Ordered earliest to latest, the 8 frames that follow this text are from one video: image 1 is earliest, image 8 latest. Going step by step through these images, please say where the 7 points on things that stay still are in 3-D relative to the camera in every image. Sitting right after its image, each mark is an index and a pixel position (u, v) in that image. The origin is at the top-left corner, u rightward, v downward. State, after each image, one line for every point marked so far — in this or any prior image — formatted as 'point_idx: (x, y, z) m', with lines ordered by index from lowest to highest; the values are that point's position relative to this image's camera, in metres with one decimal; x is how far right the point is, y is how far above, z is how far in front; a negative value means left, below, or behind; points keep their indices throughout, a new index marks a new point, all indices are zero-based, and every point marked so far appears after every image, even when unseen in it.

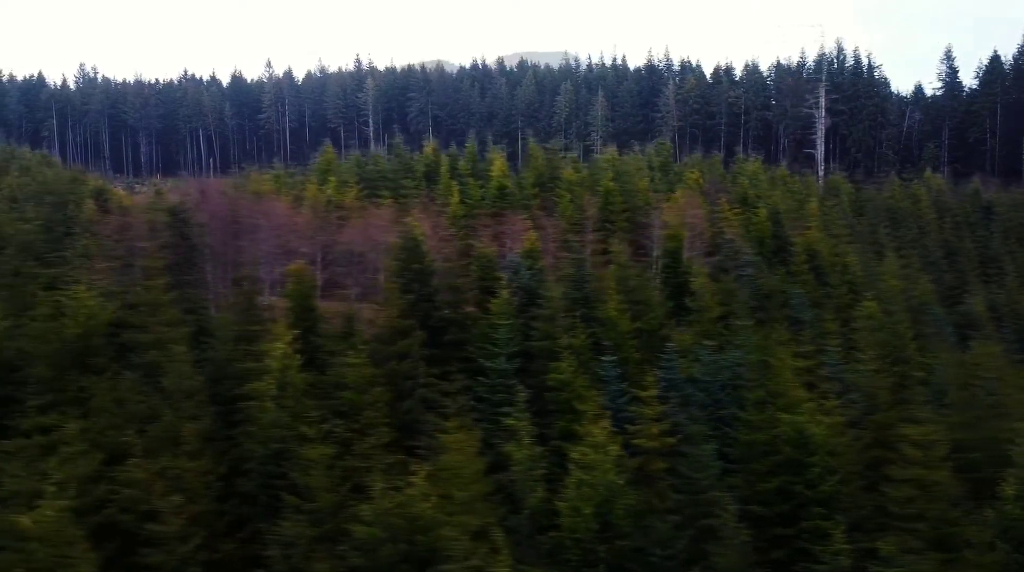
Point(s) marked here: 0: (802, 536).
0: (+7.1, -6.2, +18.2) m
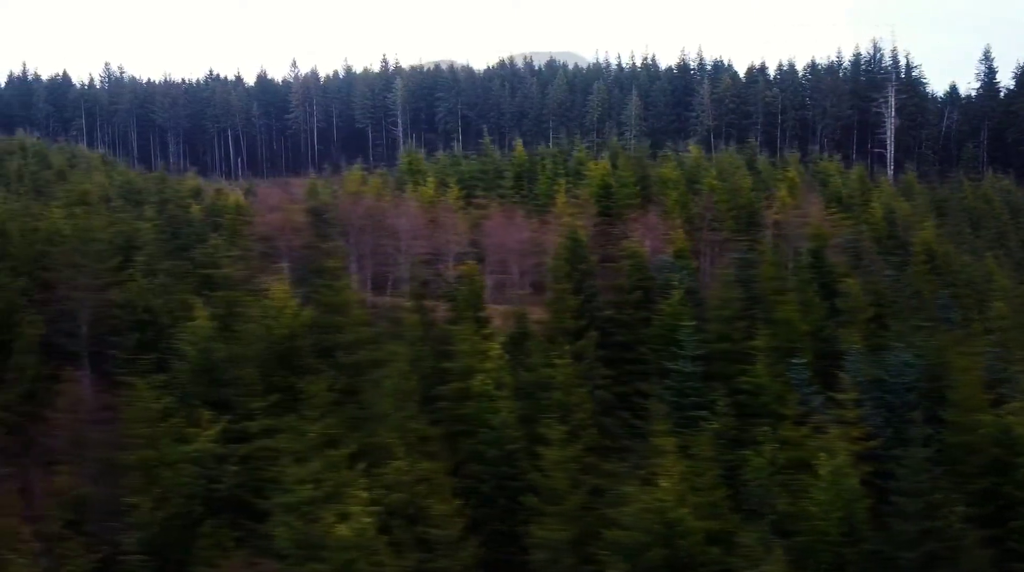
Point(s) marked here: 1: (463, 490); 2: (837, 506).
0: (+12.3, -6.2, +18.0) m
1: (-1.1, -4.6, +16.3) m
2: (+7.1, -4.8, +15.9) m
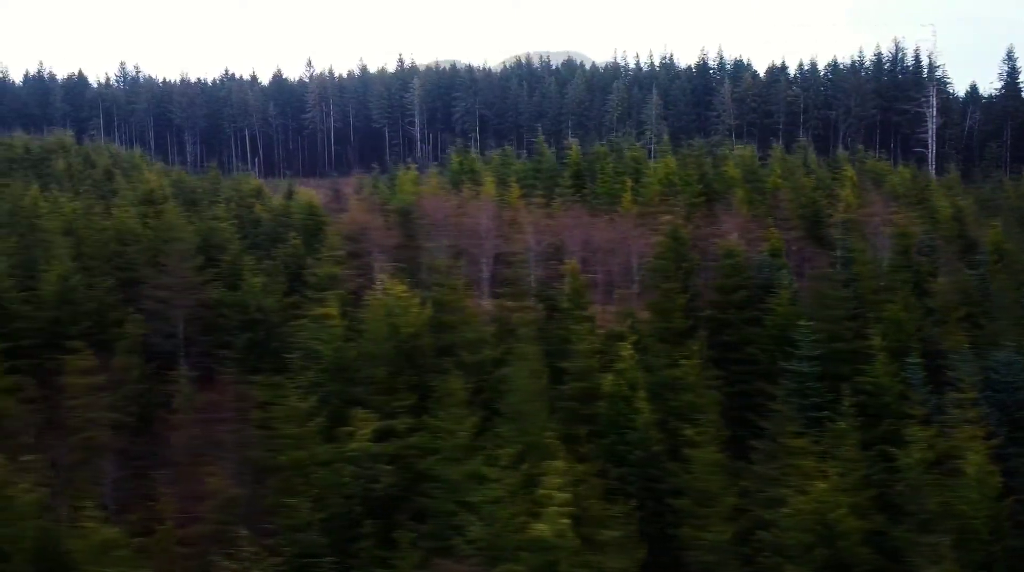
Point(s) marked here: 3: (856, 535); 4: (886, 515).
0: (+15.5, -6.1, +18.0) m
1: (+2.1, -4.5, +16.2) m
2: (+10.3, -4.7, +15.9) m
3: (+7.0, -5.1, +14.9) m
4: (+8.3, -5.1, +16.4) m
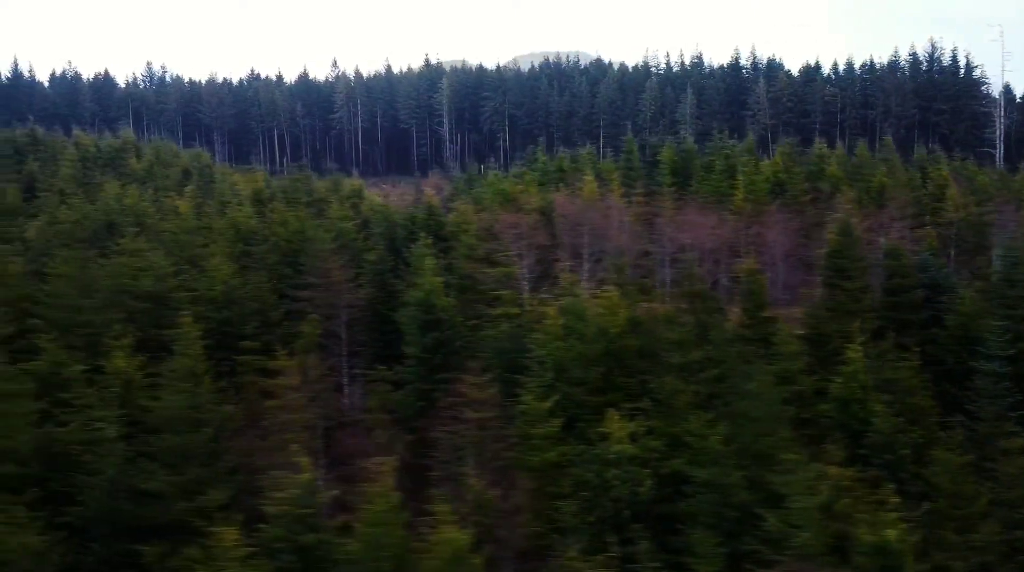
0: (+20.7, -6.1, +17.8) m
1: (+7.3, -4.5, +16.0) m
2: (+15.5, -4.7, +15.7) m
3: (+12.3, -5.0, +14.7) m
4: (+13.6, -5.1, +16.1) m
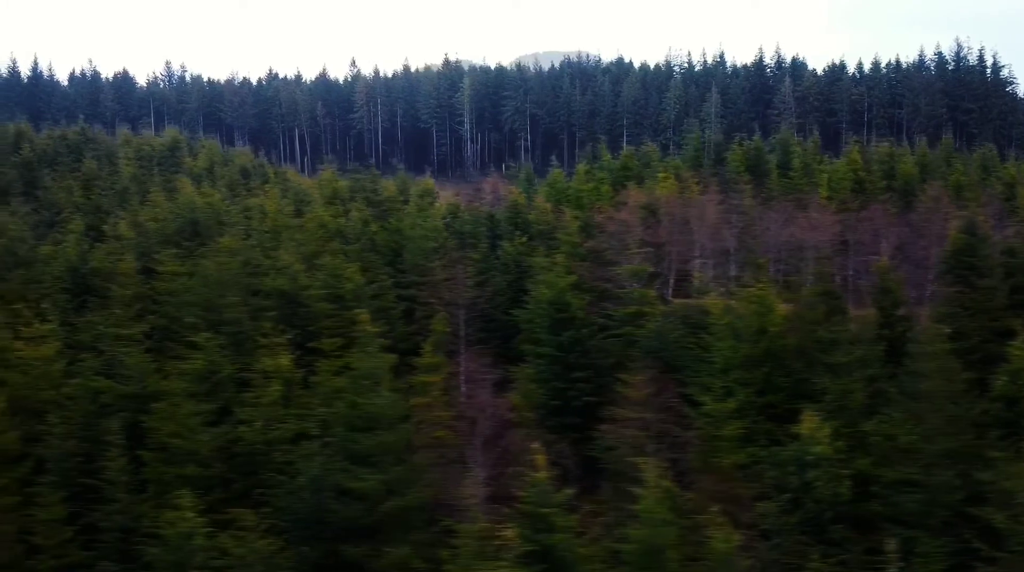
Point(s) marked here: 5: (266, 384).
0: (+24.5, -6.0, +17.7) m
1: (+11.1, -4.4, +15.8) m
2: (+19.3, -4.6, +15.5) m
3: (+16.1, -5.0, +14.5) m
4: (+17.4, -5.0, +16.0) m
5: (-5.5, -2.2, +16.6) m
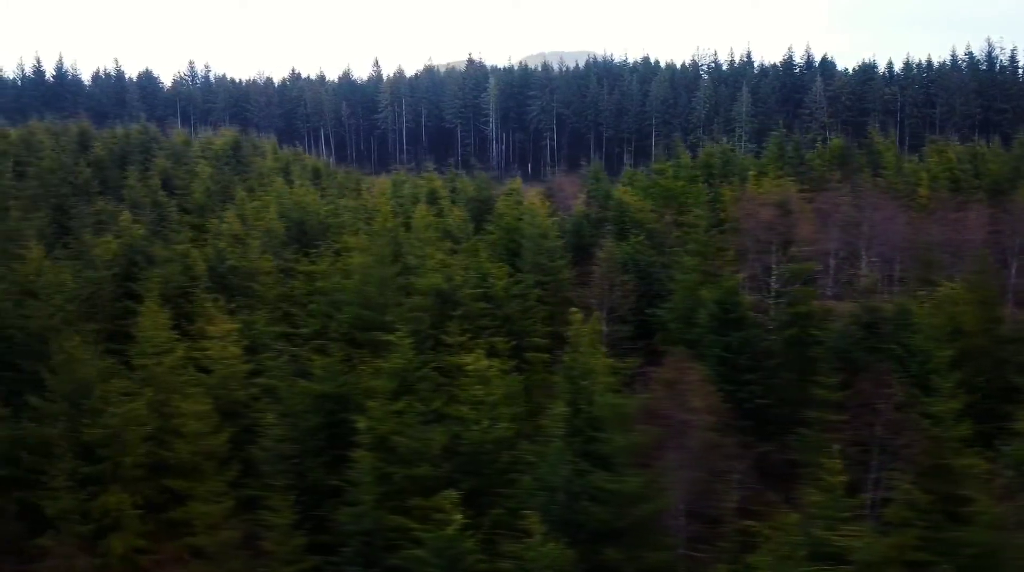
0: (+29.1, -6.0, +17.7) m
1: (+15.7, -4.4, +15.6) m
2: (+23.9, -4.6, +15.4) m
3: (+20.7, -4.9, +14.4) m
4: (+22.0, -4.9, +15.9) m
5: (-0.9, -2.2, +16.4) m
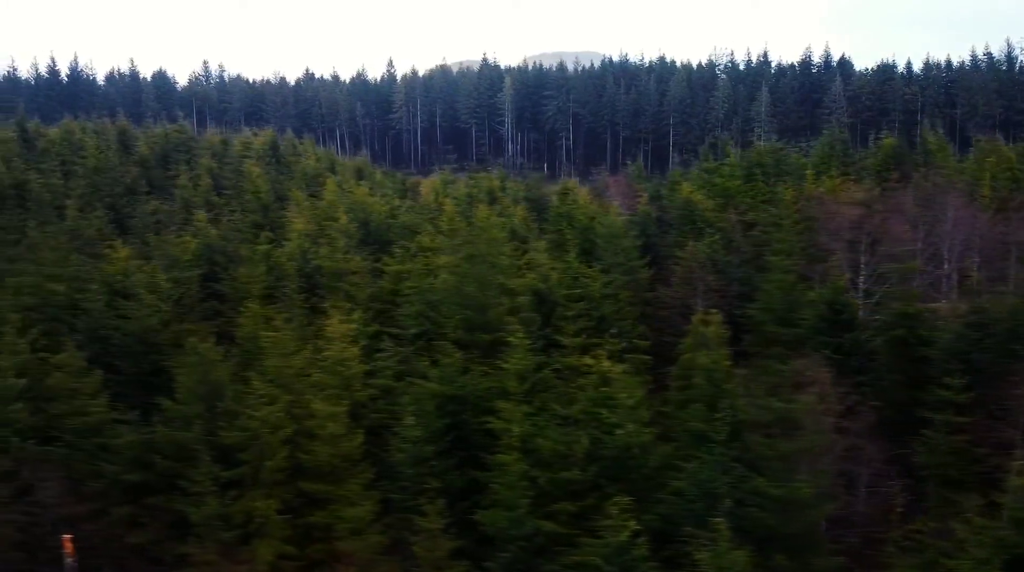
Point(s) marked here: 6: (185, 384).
0: (+32.0, -5.9, +17.5) m
1: (+18.6, -4.4, +15.4) m
2: (+26.8, -4.6, +15.3) m
3: (+23.5, -4.9, +14.2) m
4: (+24.8, -4.9, +15.7) m
5: (+2.0, -2.2, +16.1) m
6: (-6.7, -2.0, +15.1) m
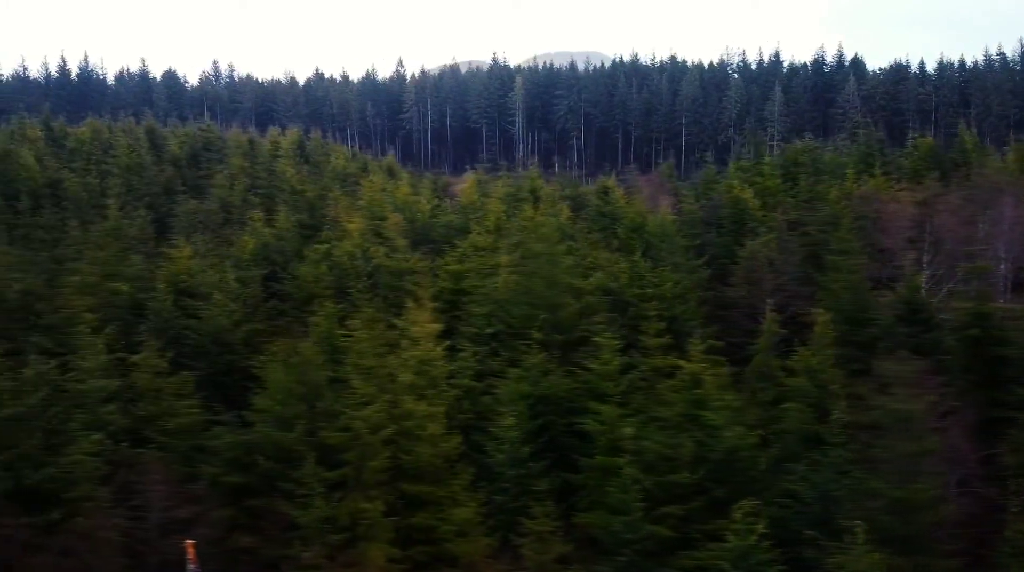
0: (+34.0, -5.9, +17.5) m
1: (+20.6, -4.4, +15.3) m
2: (+28.8, -4.5, +15.2) m
3: (+25.6, -4.9, +14.2) m
4: (+26.9, -4.9, +15.6) m
5: (+4.0, -2.2, +15.9) m
6: (-4.7, -2.0, +14.9) m
